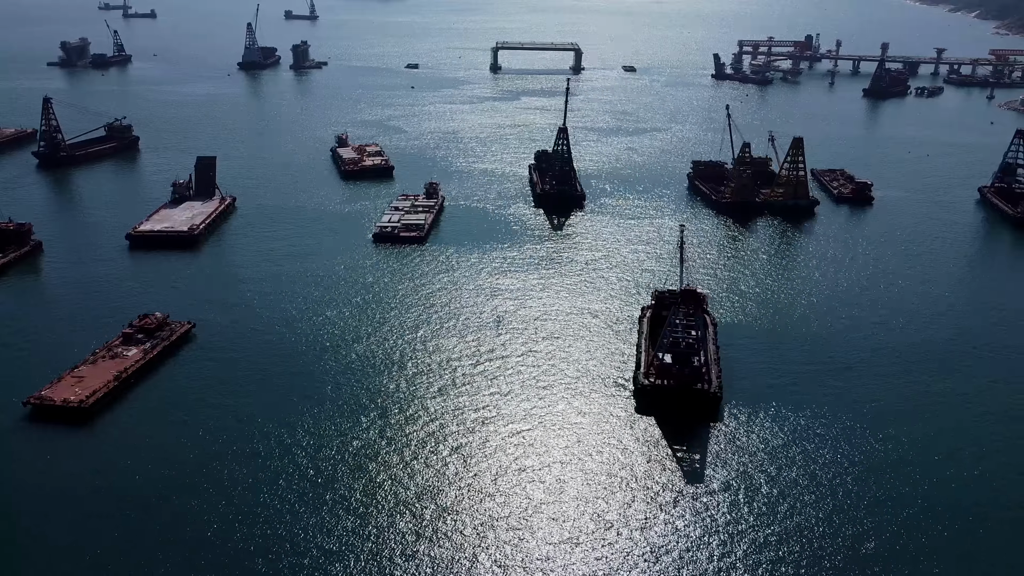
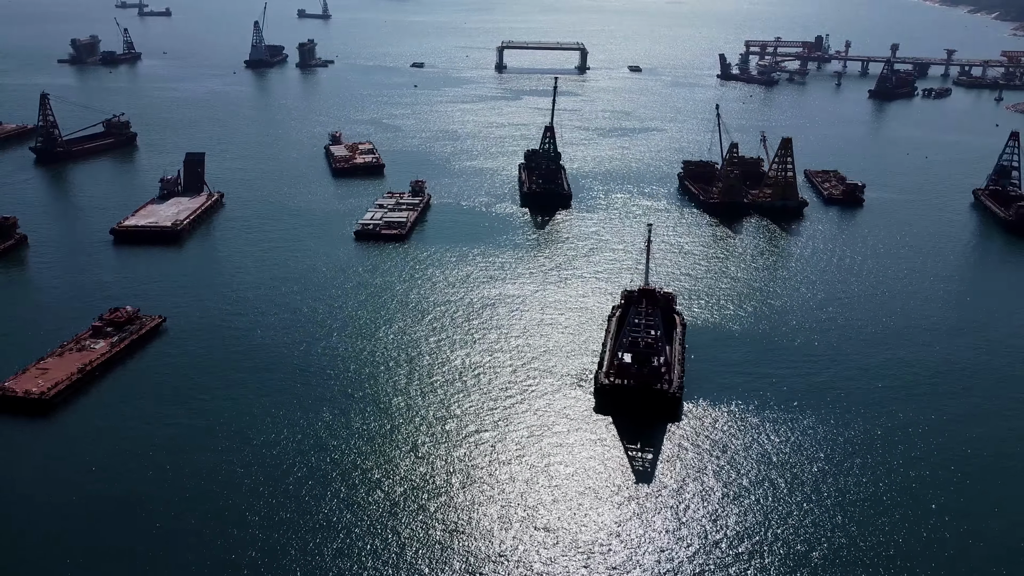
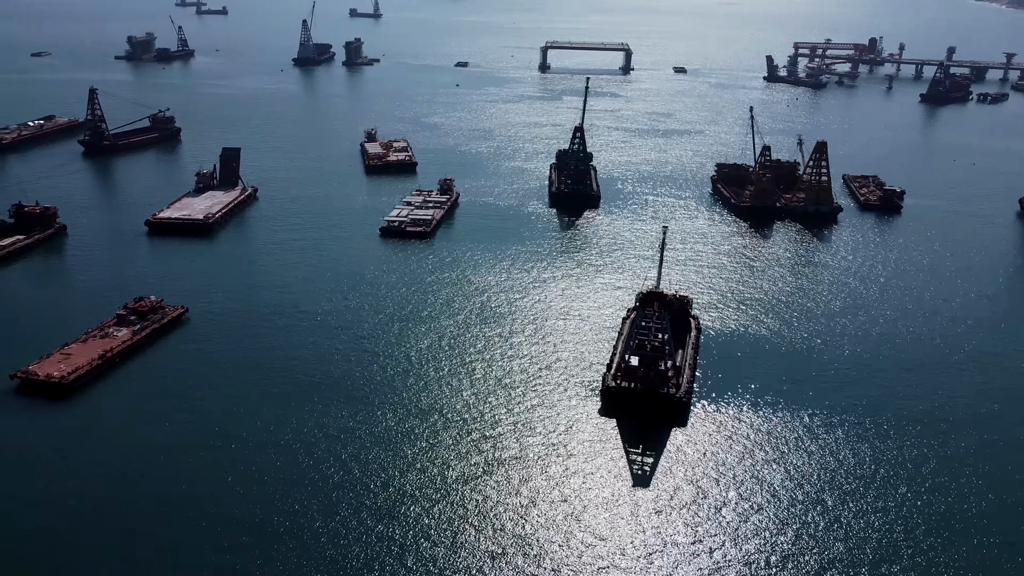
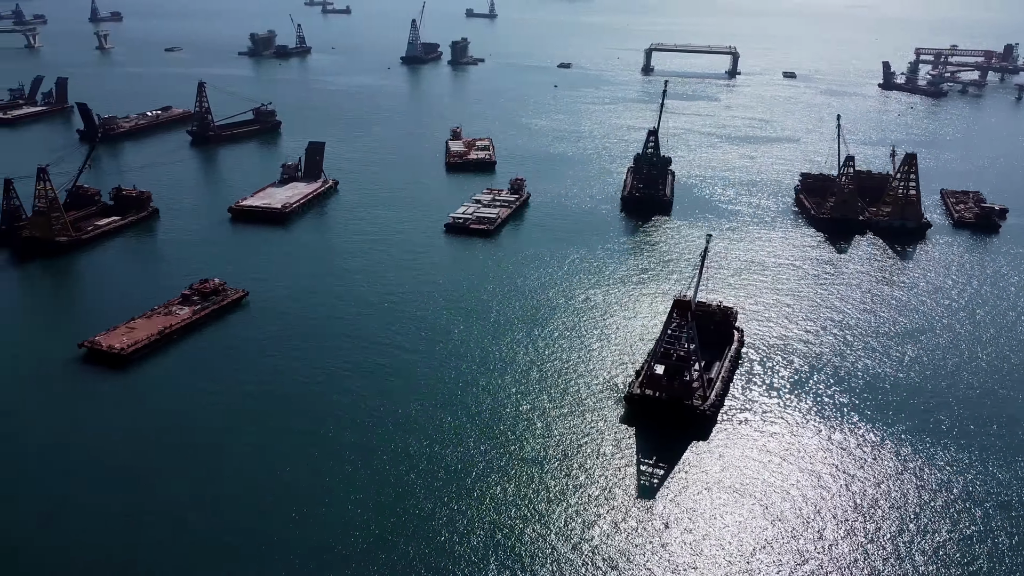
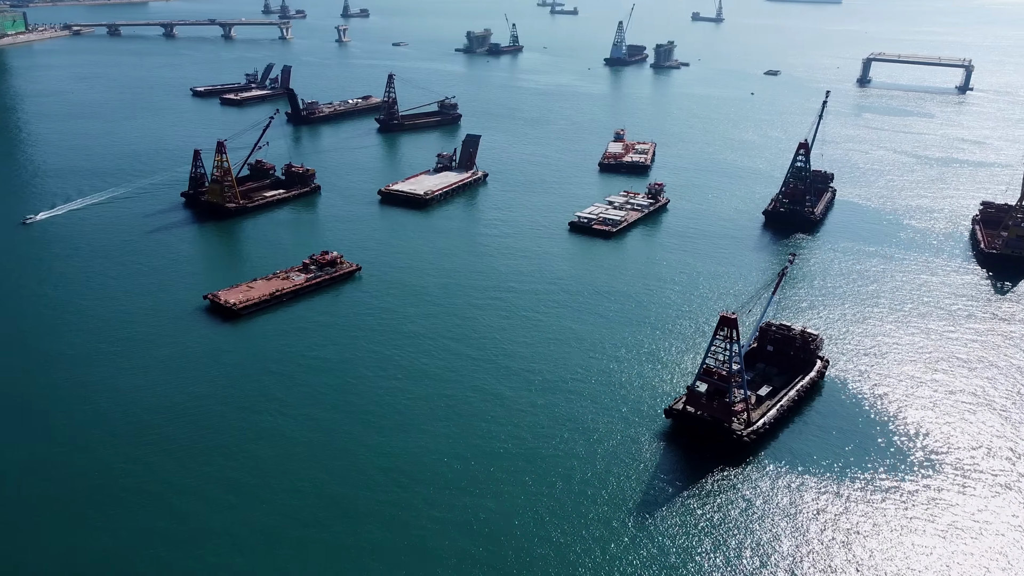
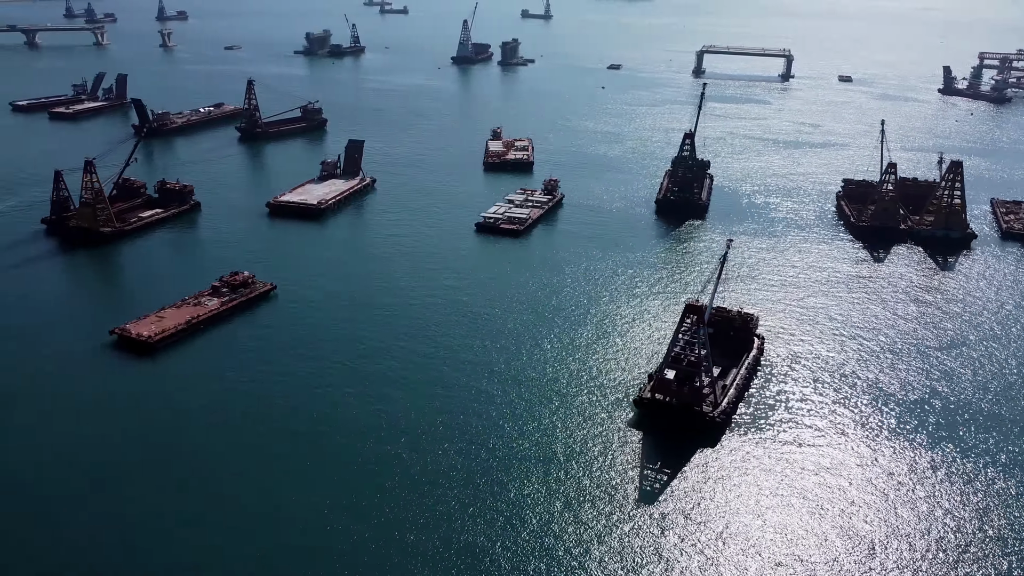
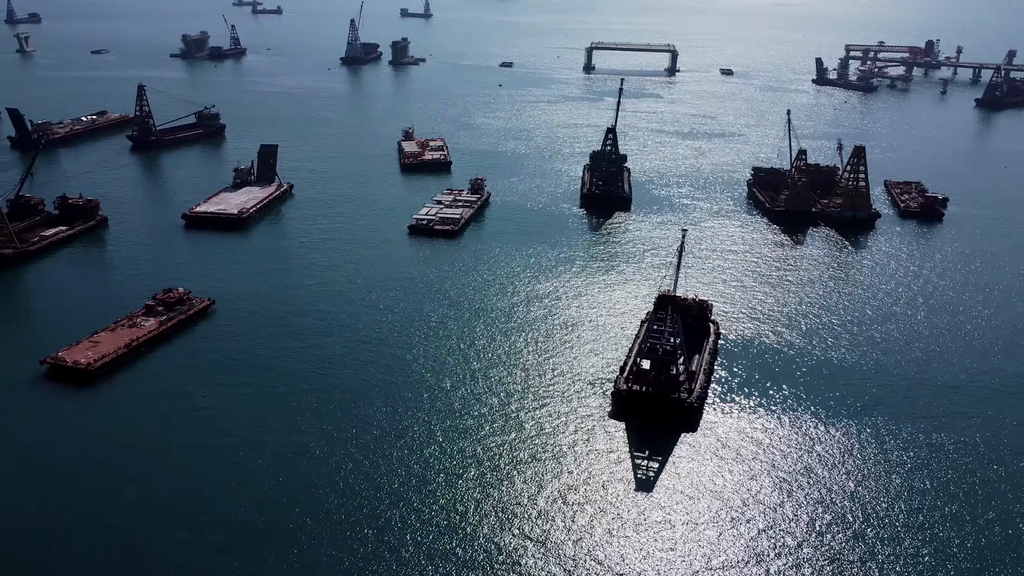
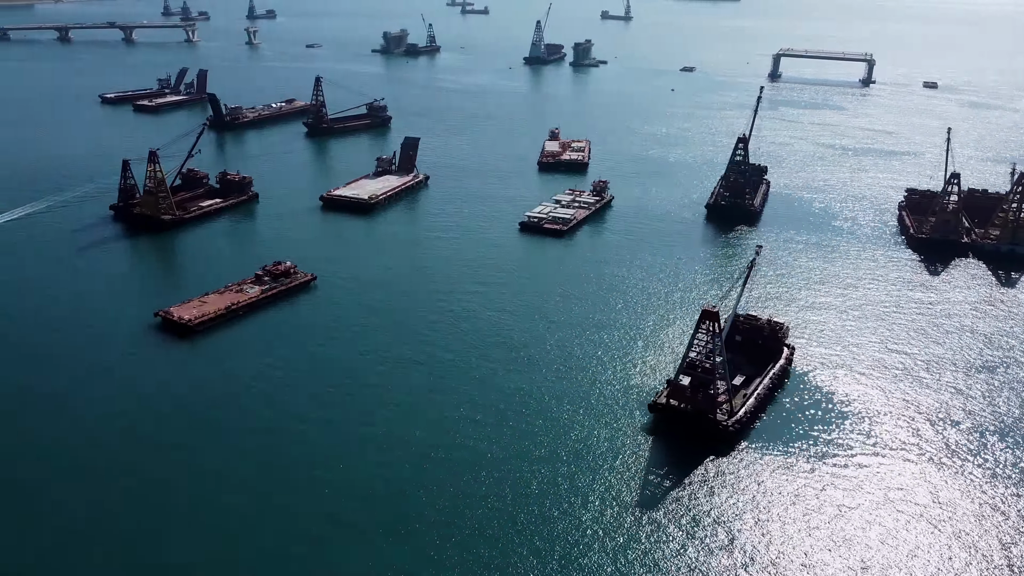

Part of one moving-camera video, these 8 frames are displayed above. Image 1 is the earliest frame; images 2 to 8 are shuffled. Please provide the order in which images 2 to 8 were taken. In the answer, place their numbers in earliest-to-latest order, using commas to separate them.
2, 3, 7, 4, 6, 8, 5
